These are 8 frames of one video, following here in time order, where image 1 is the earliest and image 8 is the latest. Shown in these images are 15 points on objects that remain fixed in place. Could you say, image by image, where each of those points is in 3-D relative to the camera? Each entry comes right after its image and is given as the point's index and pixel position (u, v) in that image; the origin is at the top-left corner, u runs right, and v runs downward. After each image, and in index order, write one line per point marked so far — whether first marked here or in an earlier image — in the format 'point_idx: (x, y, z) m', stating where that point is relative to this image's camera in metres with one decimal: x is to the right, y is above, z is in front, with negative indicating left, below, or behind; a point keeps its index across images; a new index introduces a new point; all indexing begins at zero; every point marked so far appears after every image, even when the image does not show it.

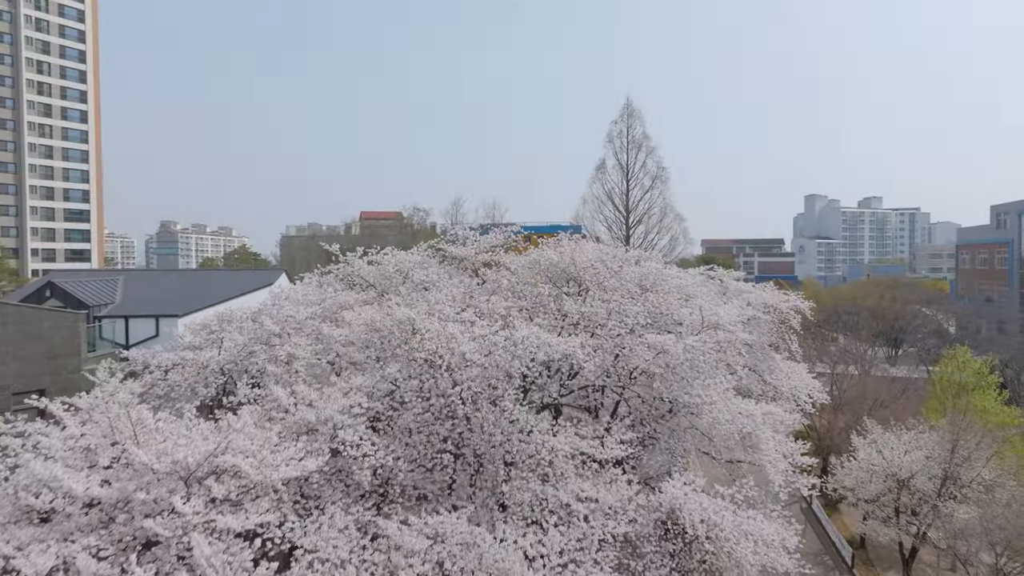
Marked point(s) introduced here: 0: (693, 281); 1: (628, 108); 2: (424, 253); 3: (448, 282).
0: (+2.5, +0.1, +12.0) m
1: (+2.5, +3.8, +18.2) m
2: (-1.1, +0.4, +11.0) m
3: (-0.7, 0.0, +9.9) m
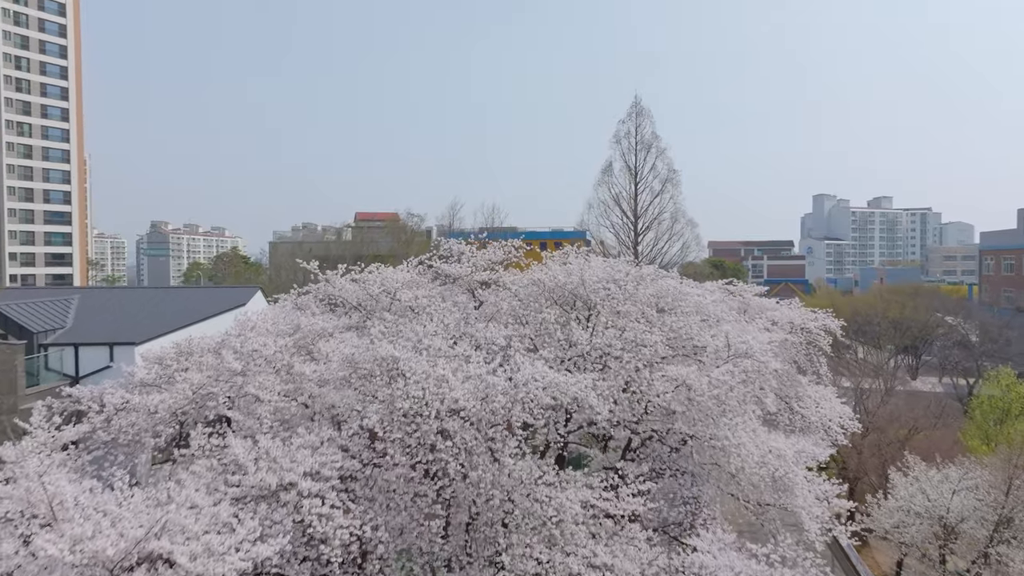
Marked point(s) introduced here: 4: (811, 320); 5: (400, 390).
0: (+2.5, -0.2, +10.8) m
1: (+2.5, +3.6, +17.0) m
2: (-1.1, +0.2, +9.8) m
3: (-0.7, -0.2, +8.8) m
4: (+3.9, -0.4, +11.3) m
5: (-0.9, -0.8, +6.6) m
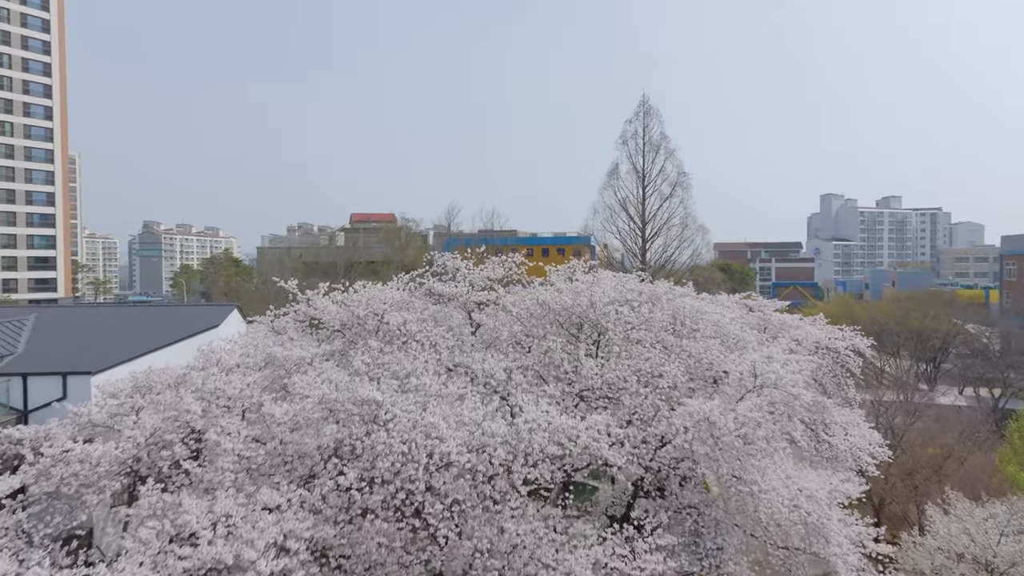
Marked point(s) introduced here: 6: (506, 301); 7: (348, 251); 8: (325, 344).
0: (+2.5, -0.4, +9.9) m
1: (+2.5, +3.4, +16.1) m
2: (-1.1, 0.0, +8.9) m
3: (-0.7, -0.4, +7.8) m
4: (+3.9, -0.6, +10.4) m
5: (-0.9, -1.0, +5.7) m
6: (-0.1, -0.1, +8.5) m
7: (-3.3, +0.8, +17.6) m
8: (-1.7, -0.5, +8.0) m
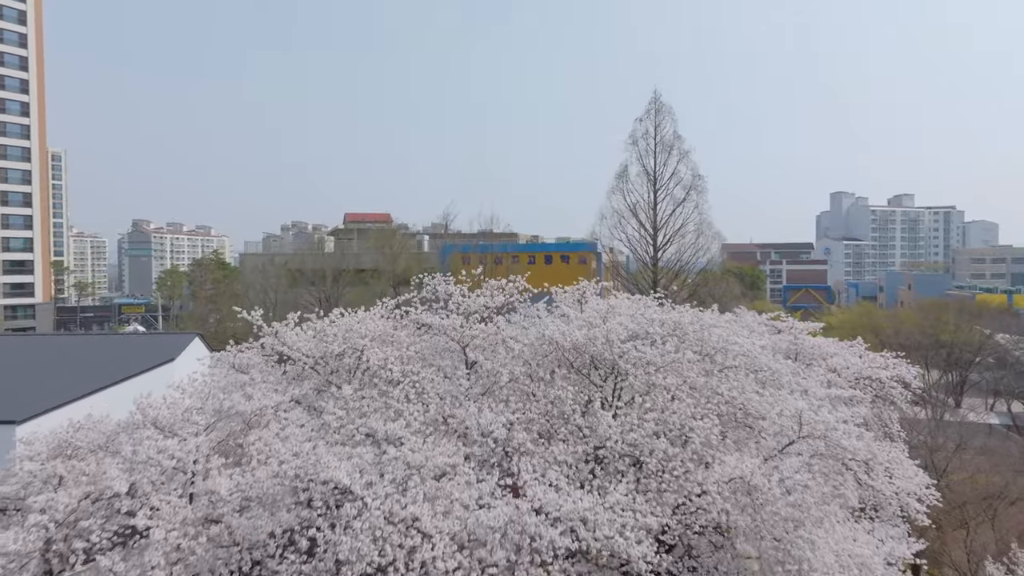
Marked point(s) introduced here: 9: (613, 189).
0: (+2.5, -0.6, +8.7) m
1: (+2.5, +3.2, +14.8) m
2: (-1.1, -0.3, +7.7) m
3: (-0.7, -0.7, +6.6) m
4: (+4.0, -0.9, +9.2) m
5: (-0.9, -1.3, +4.5) m
6: (0.0, -0.4, +7.3) m
7: (-3.3, +0.6, +16.4) m
8: (-1.7, -0.8, +6.8) m
9: (+1.7, +1.7, +14.9) m
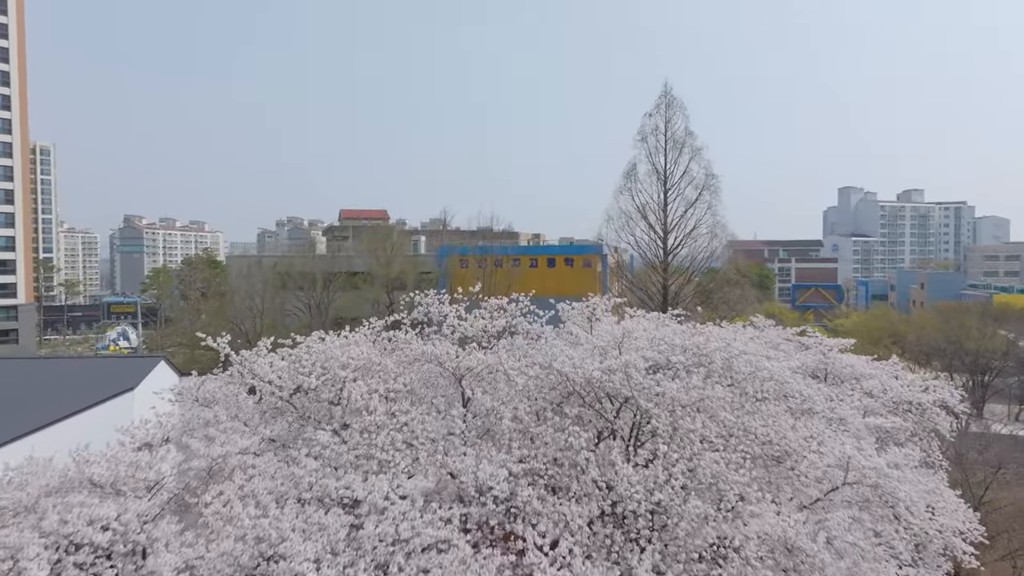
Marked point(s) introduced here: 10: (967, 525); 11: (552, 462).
0: (+2.5, -0.8, +7.8) m
1: (+2.5, +3.1, +13.9) m
2: (-1.0, -0.4, +6.8) m
3: (-0.7, -0.8, +5.7) m
4: (+4.0, -1.0, +8.3) m
5: (-0.8, -1.5, +3.6) m
6: (0.0, -0.5, +6.4) m
7: (-3.3, +0.5, +15.5) m
8: (-1.7, -0.9, +5.9) m
9: (+1.8, +1.6, +14.0) m
10: (+4.3, -2.2, +8.1) m
11: (+0.2, -1.1, +5.4) m
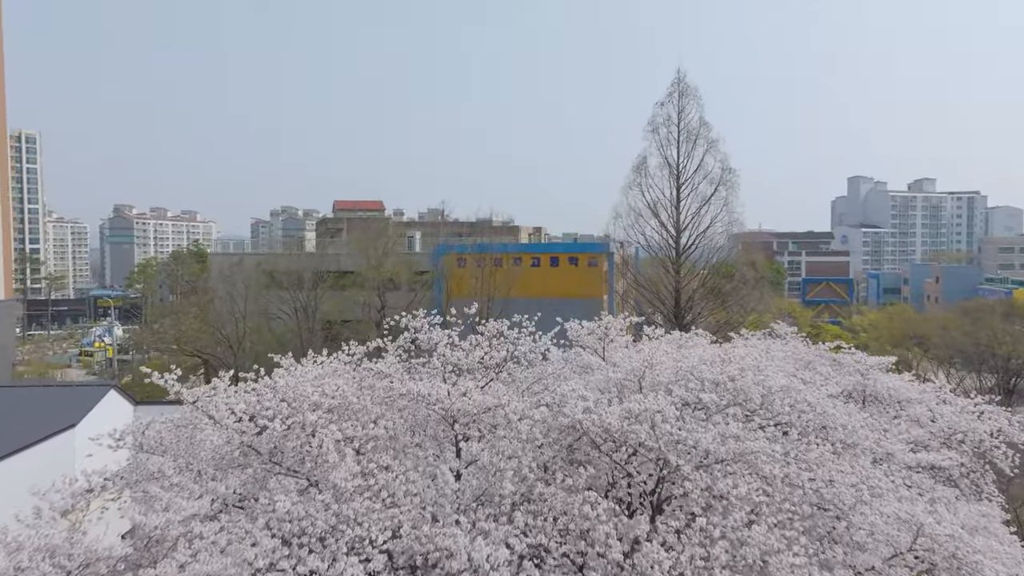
0: (+2.5, -0.9, +6.8) m
1: (+2.5, +3.1, +12.9) m
2: (-1.0, -0.6, +5.8) m
3: (-0.7, -1.0, +4.8) m
4: (+4.0, -1.2, +7.4) m
5: (-0.8, -1.7, +2.7) m
6: (0.0, -0.7, +5.4) m
7: (-3.3, +0.5, +14.5) m
8: (-1.7, -1.1, +4.9) m
9: (+1.8, +1.6, +13.0) m
10: (+4.3, -2.4, +7.2) m
11: (+0.3, -1.3, +4.5) m
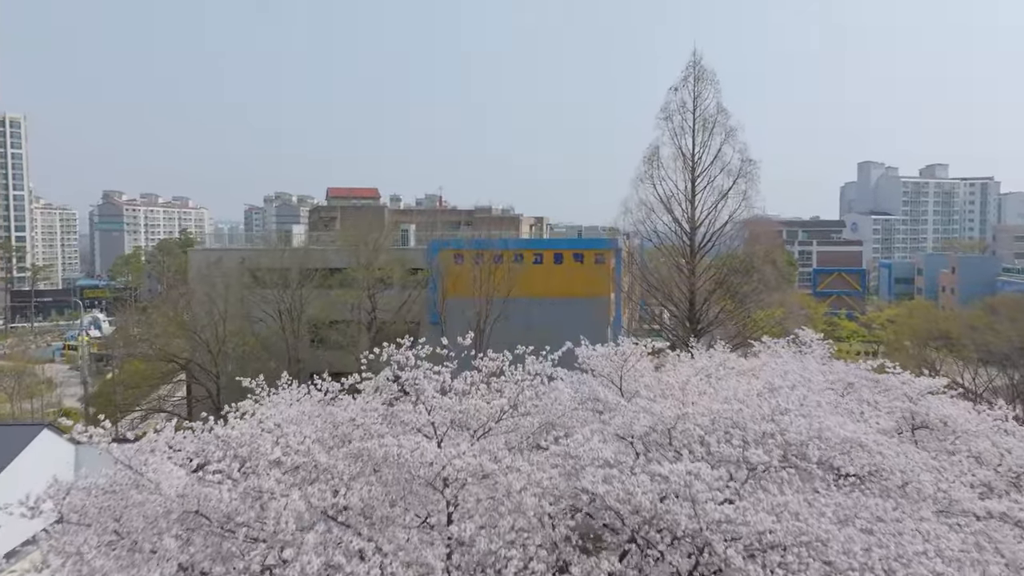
0: (+2.6, -1.0, +5.9) m
1: (+2.5, +3.0, +11.9) m
2: (-1.0, -0.7, +4.9) m
3: (-0.6, -1.2, +3.8) m
4: (+4.0, -1.3, +6.4) m
5: (-0.8, -1.9, +1.7) m
6: (0.0, -0.9, +4.4) m
7: (-3.3, +0.5, +13.5) m
8: (-1.7, -1.3, +4.0) m
9: (+1.8, +1.5, +12.0) m
10: (+4.3, -2.5, +6.2) m
11: (+0.3, -1.4, +3.5) m
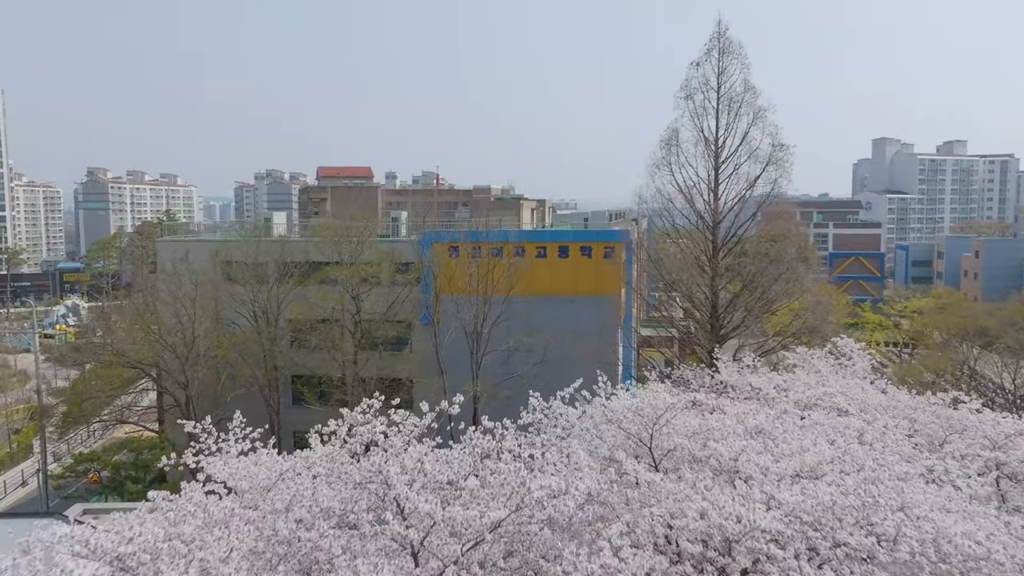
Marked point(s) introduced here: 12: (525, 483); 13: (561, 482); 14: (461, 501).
0: (+2.6, -1.2, +4.6) m
1: (+2.5, +3.0, +10.5) m
2: (-1.0, -1.0, +3.6) m
3: (-0.6, -1.5, +2.6) m
4: (+4.0, -1.5, +5.1) m
5: (-0.8, -2.2, +0.5) m
6: (0.0, -1.1, +3.2) m
7: (-3.3, +0.5, +12.2) m
8: (-1.6, -1.5, +2.7) m
9: (+1.8, +1.5, +10.7) m
10: (+4.3, -2.7, +5.0) m
11: (+0.3, -1.7, +2.2) m
12: (+0.1, -0.7, +3.8) m
13: (+0.2, -0.8, +3.9) m
14: (-0.2, -0.7, +3.6) m
